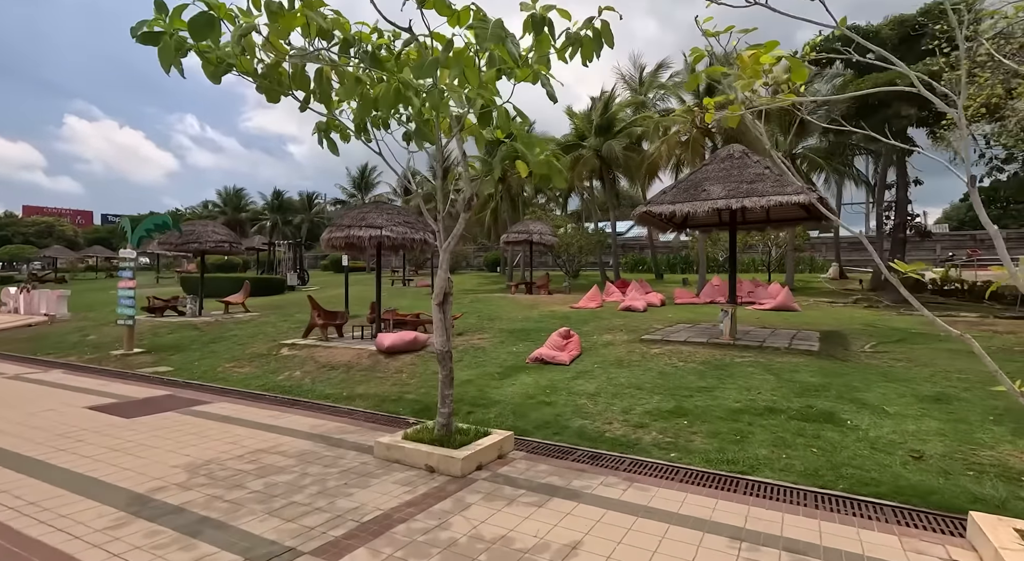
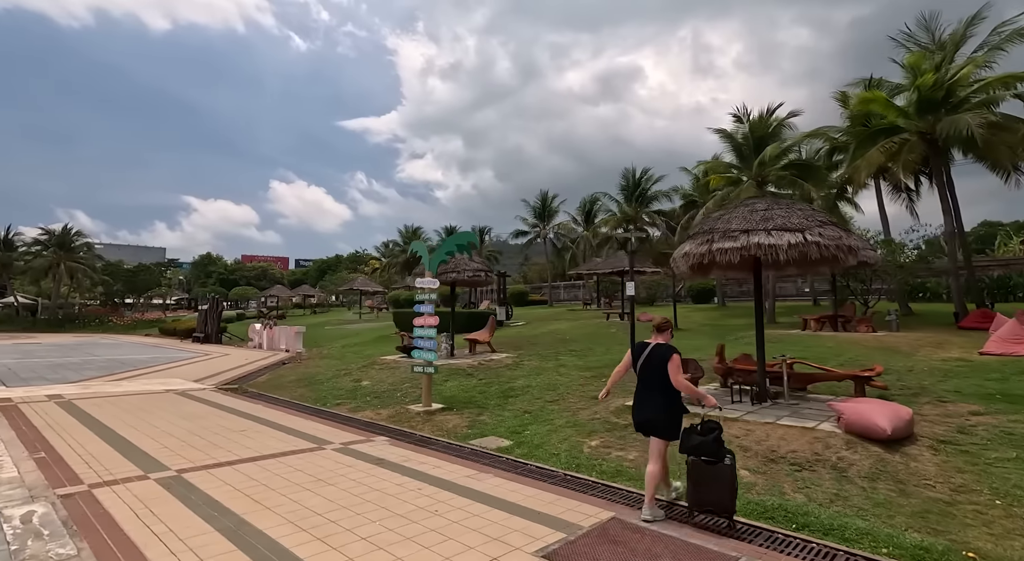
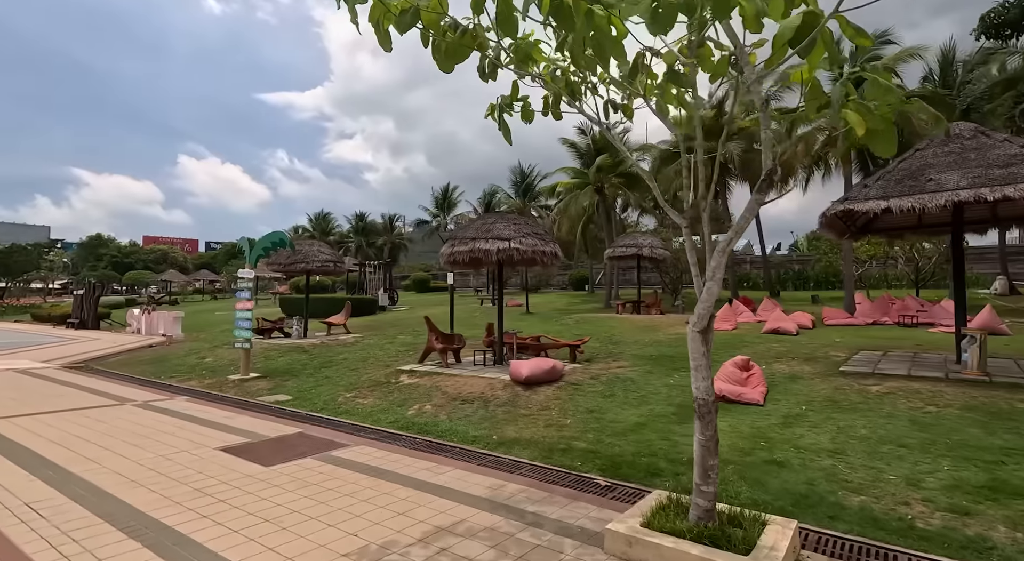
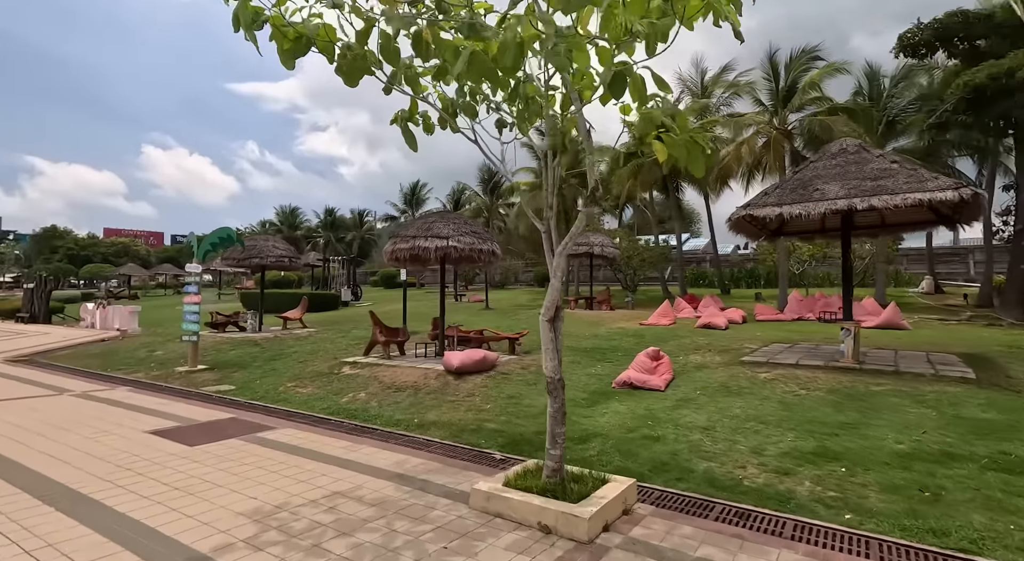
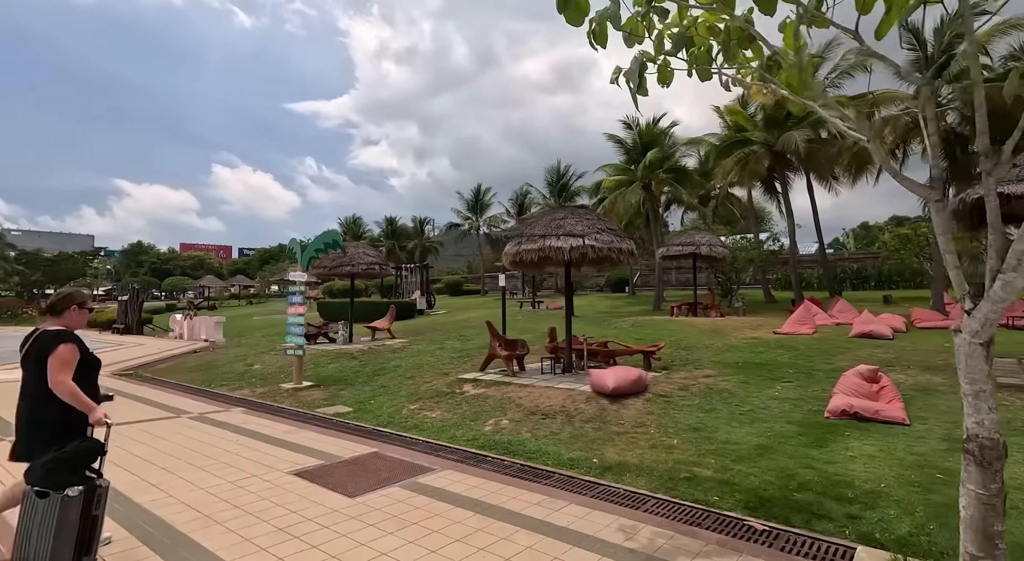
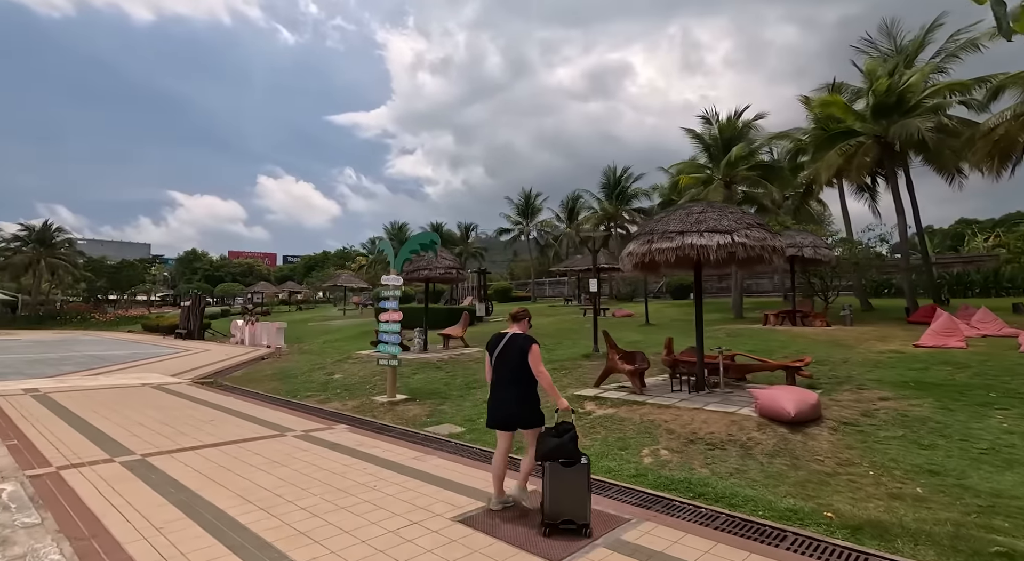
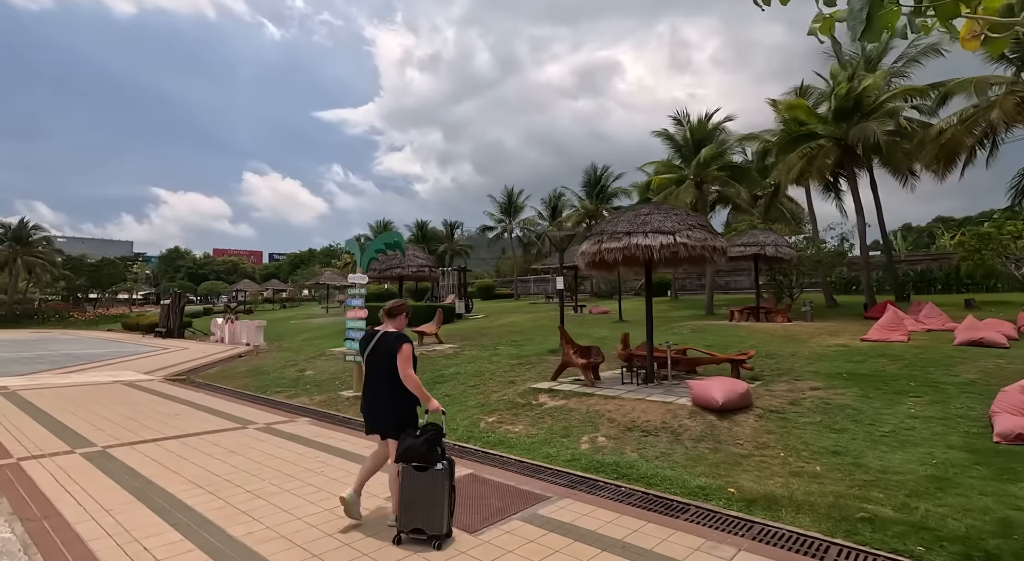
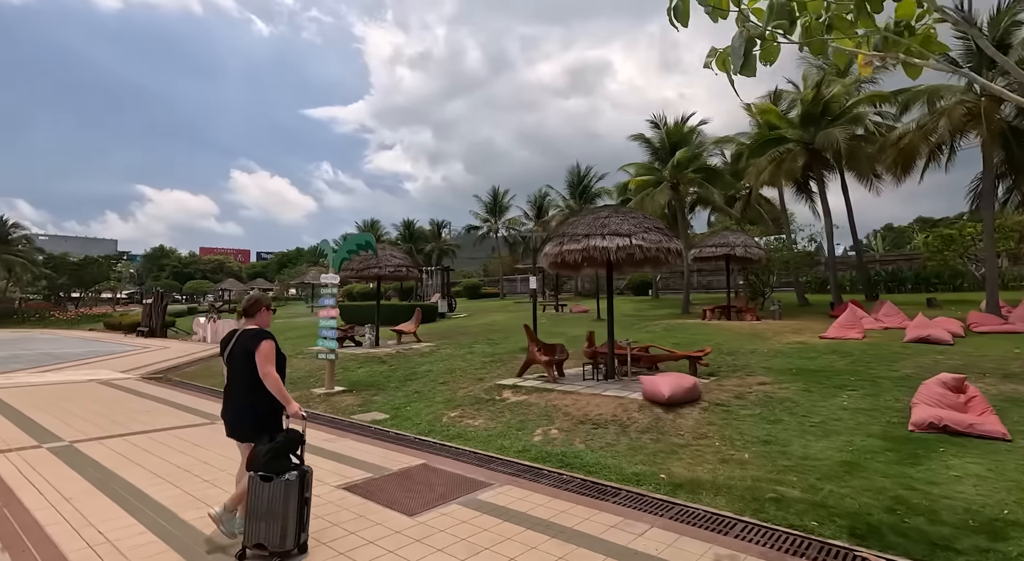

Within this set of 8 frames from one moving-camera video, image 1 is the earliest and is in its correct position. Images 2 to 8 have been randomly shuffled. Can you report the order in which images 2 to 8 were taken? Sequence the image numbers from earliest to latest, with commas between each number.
4, 3, 5, 8, 7, 6, 2
